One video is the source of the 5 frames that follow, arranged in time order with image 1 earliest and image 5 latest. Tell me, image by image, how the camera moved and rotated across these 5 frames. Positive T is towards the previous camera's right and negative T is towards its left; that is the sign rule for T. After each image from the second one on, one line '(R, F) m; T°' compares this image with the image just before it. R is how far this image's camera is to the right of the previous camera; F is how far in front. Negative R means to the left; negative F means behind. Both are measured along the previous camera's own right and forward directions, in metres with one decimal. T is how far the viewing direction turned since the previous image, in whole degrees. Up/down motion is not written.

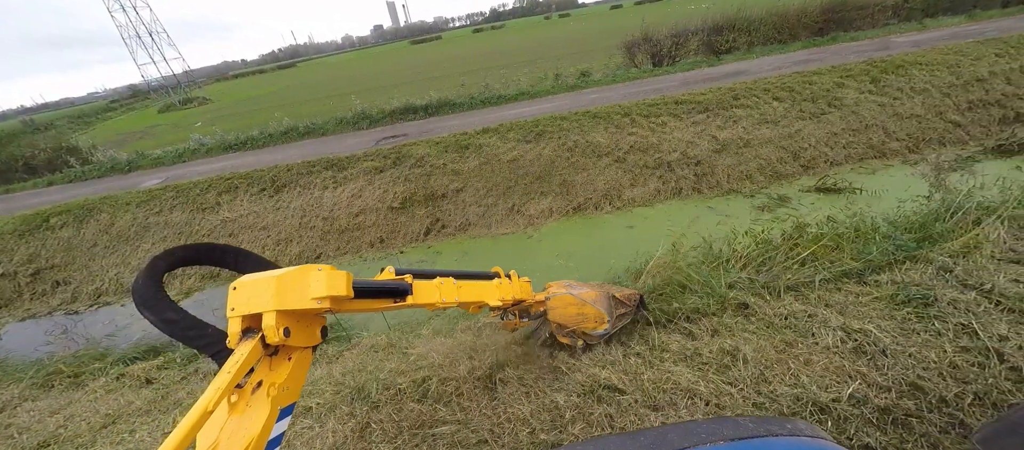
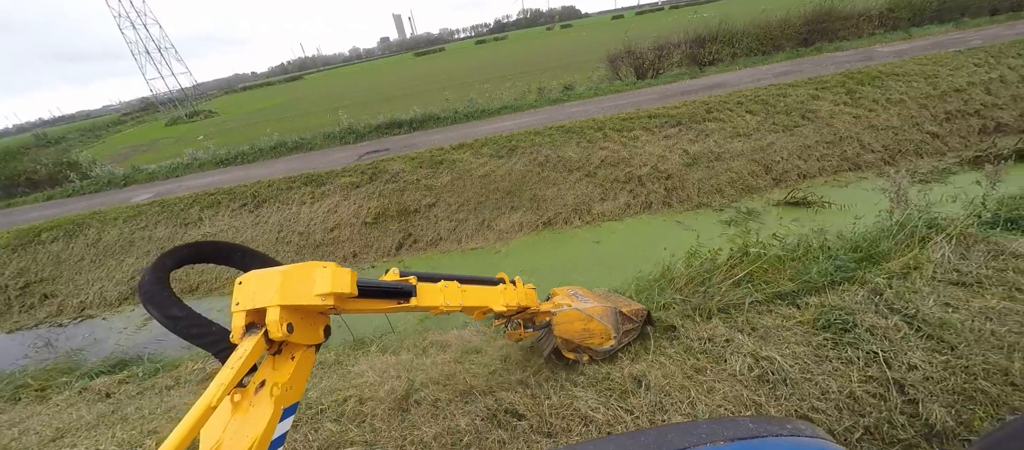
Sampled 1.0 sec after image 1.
(+0.6, 0.0) m; -1°
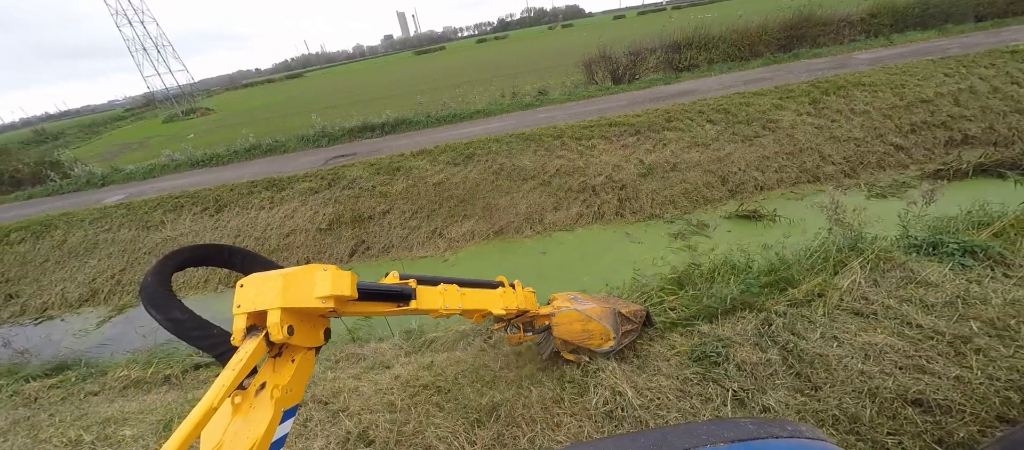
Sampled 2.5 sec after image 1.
(+0.9, 0.0) m; -1°
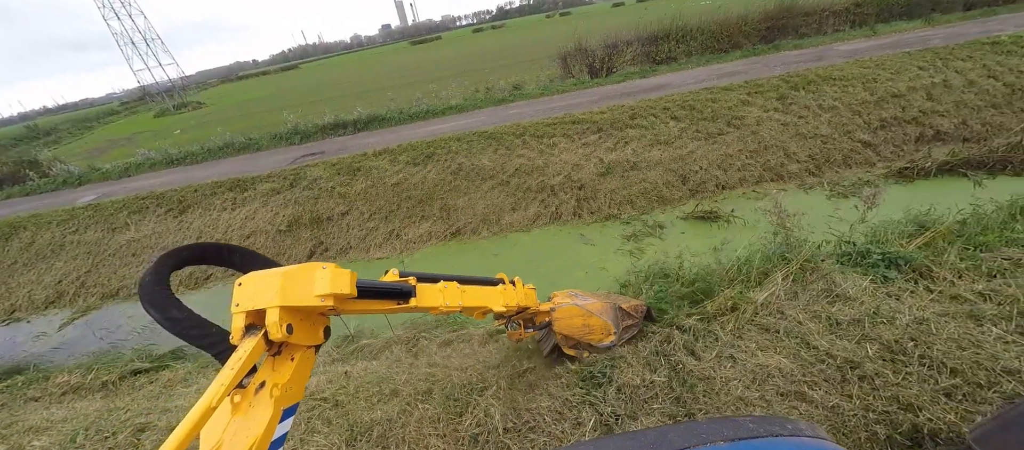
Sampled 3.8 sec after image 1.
(+0.7, +0.1) m; -1°
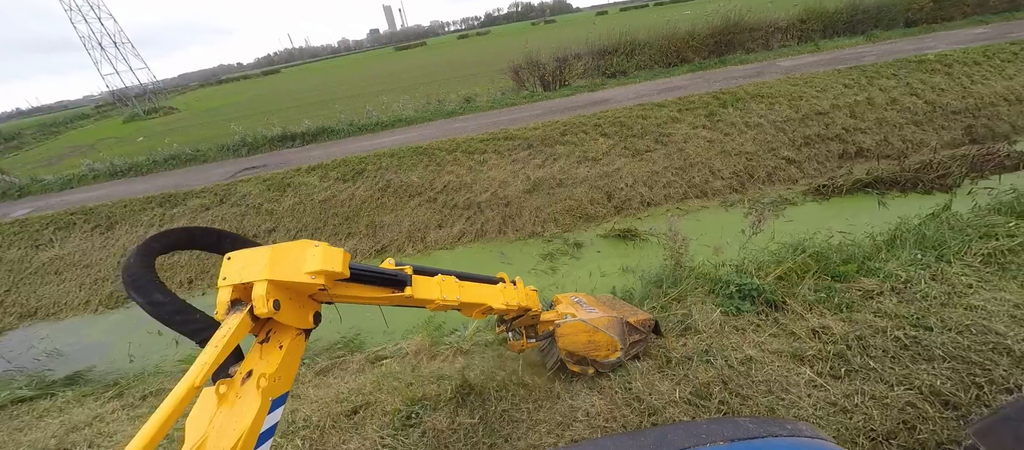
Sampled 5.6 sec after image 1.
(+1.1, 0.0) m; +1°
